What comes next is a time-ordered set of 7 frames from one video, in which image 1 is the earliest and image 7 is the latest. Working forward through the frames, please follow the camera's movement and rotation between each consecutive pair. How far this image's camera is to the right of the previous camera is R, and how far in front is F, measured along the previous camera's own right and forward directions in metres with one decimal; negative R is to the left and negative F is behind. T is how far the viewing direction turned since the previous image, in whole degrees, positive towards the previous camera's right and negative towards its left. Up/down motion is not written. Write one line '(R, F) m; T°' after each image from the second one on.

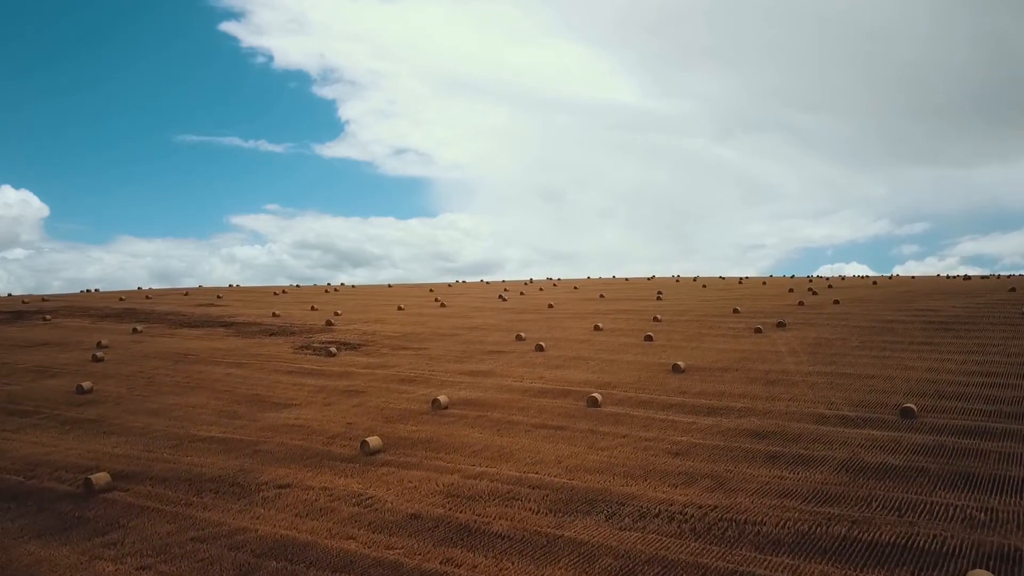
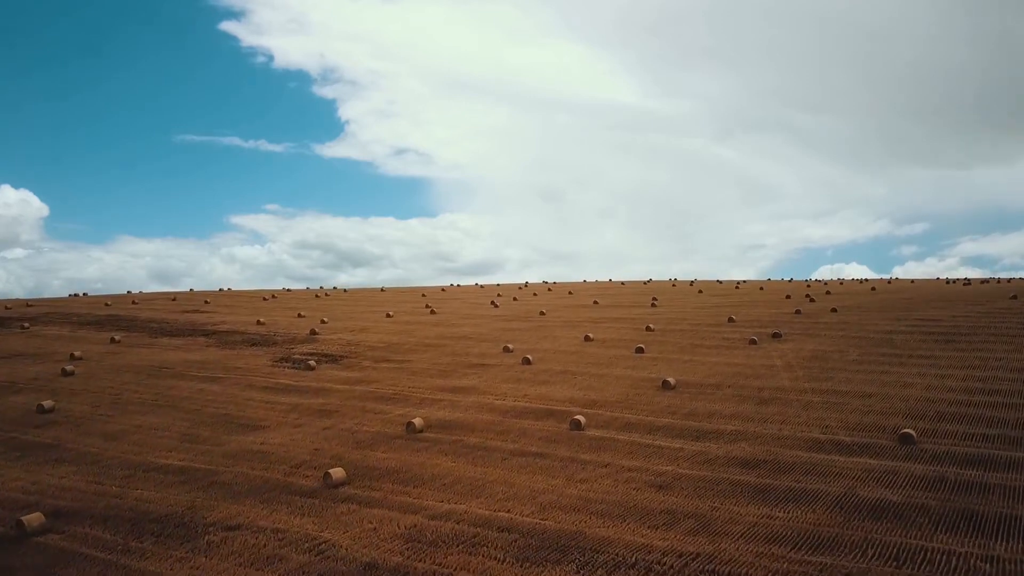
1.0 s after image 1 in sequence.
(+0.3, +0.5) m; 0°
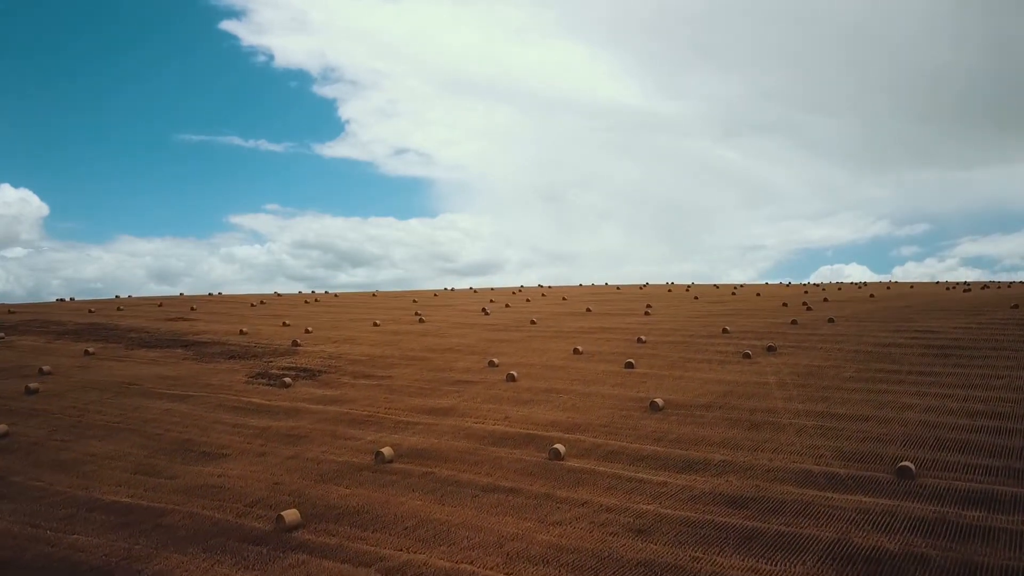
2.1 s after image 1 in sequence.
(+0.3, +0.5) m; 0°
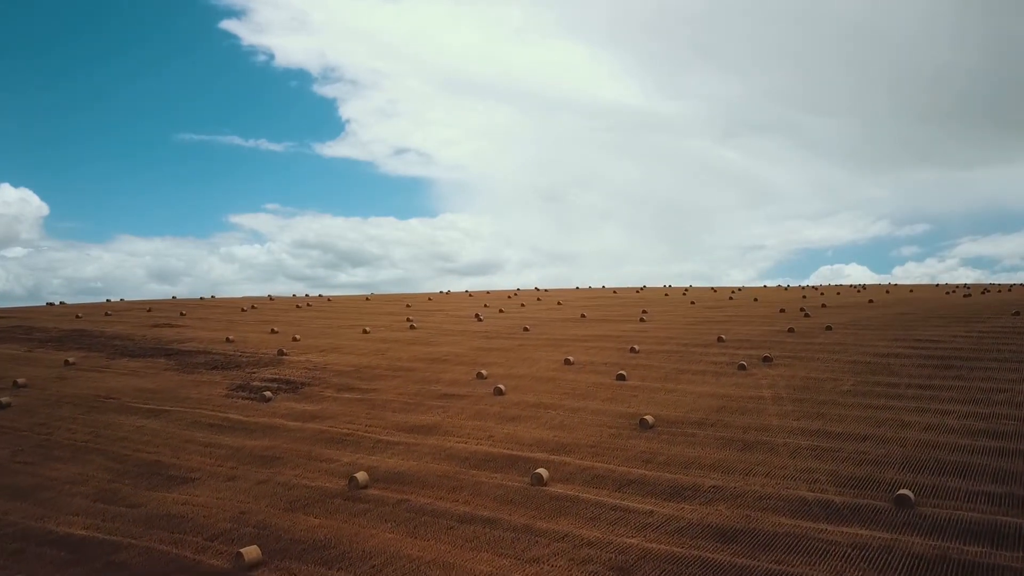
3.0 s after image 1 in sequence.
(+0.2, +0.4) m; 0°
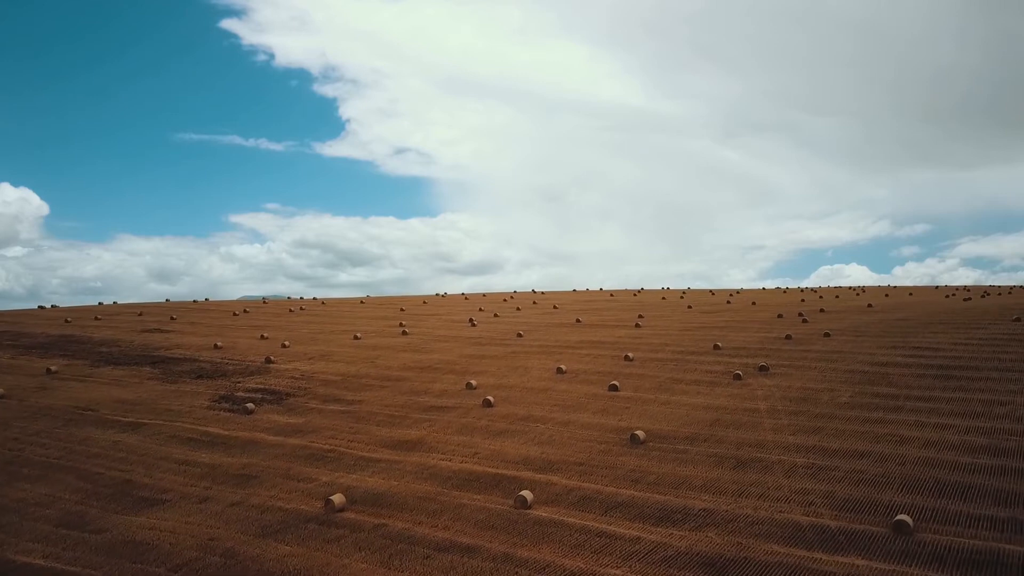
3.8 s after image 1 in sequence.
(+0.2, +0.3) m; 0°
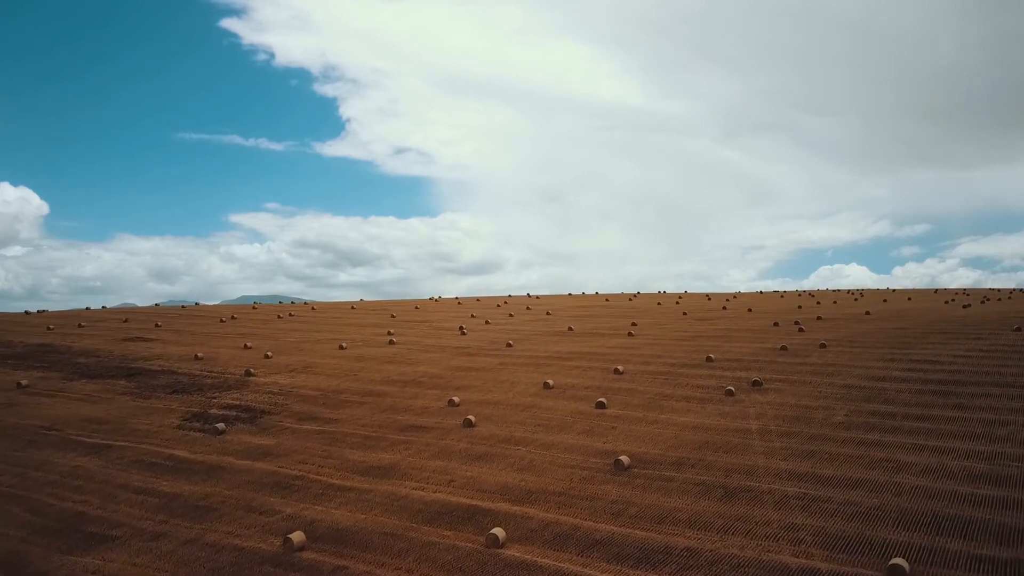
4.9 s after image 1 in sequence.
(+0.3, +0.5) m; 0°
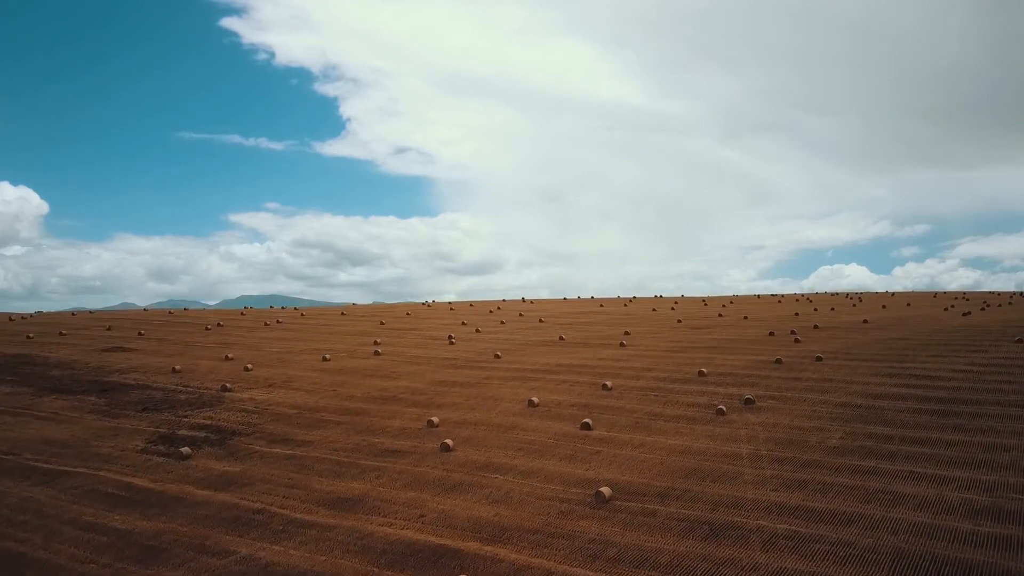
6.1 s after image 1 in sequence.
(+0.4, +0.5) m; 0°
